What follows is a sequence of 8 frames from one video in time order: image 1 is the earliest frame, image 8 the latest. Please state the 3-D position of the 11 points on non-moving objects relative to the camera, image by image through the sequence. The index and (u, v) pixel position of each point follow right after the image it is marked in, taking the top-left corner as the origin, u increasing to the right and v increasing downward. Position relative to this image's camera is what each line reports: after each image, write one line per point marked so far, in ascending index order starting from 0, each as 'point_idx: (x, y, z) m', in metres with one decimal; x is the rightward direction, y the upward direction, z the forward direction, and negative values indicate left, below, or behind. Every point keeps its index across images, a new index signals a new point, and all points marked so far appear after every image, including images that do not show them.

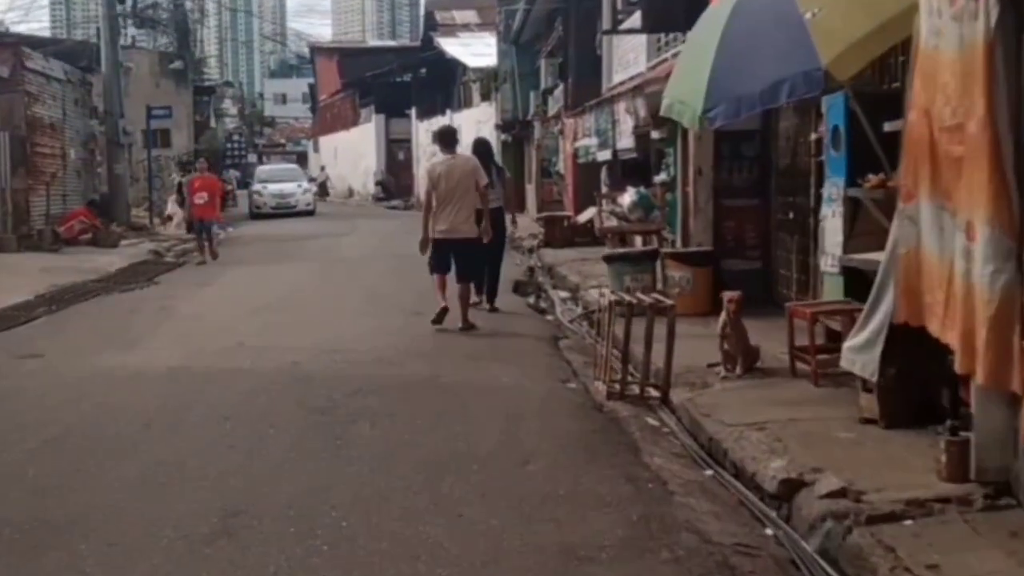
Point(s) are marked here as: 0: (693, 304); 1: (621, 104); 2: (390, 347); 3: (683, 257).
0: (+1.8, -0.2, +12.0) m
1: (+1.5, +2.5, +16.2) m
2: (-1.1, -0.6, +10.6) m
3: (+1.7, +0.3, +12.0) m
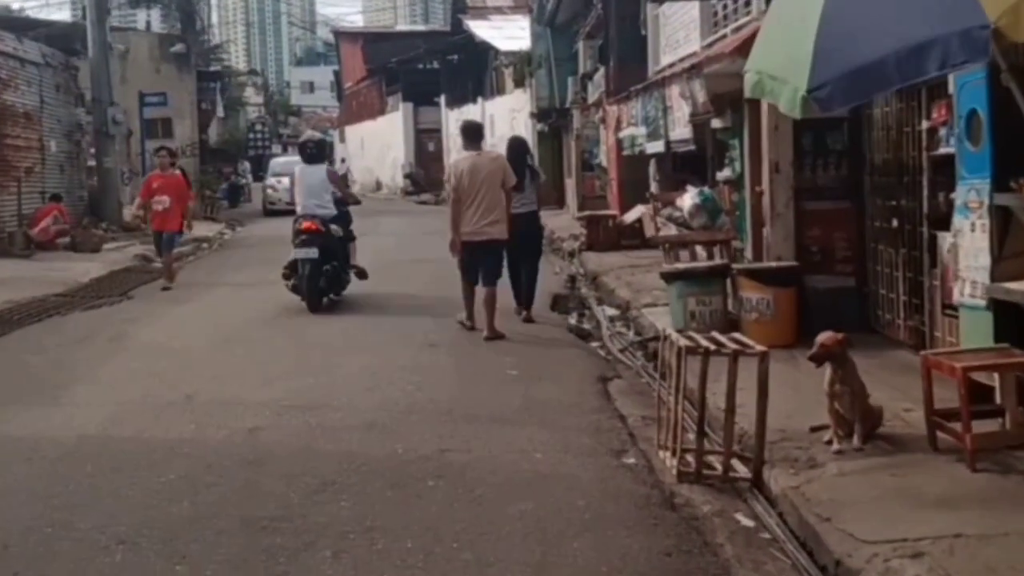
0: (+2.1, -0.4, +9.6) m
1: (+1.9, +2.3, +13.7) m
2: (-0.8, -0.8, +8.2) m
3: (+2.0, +0.1, +9.5) m
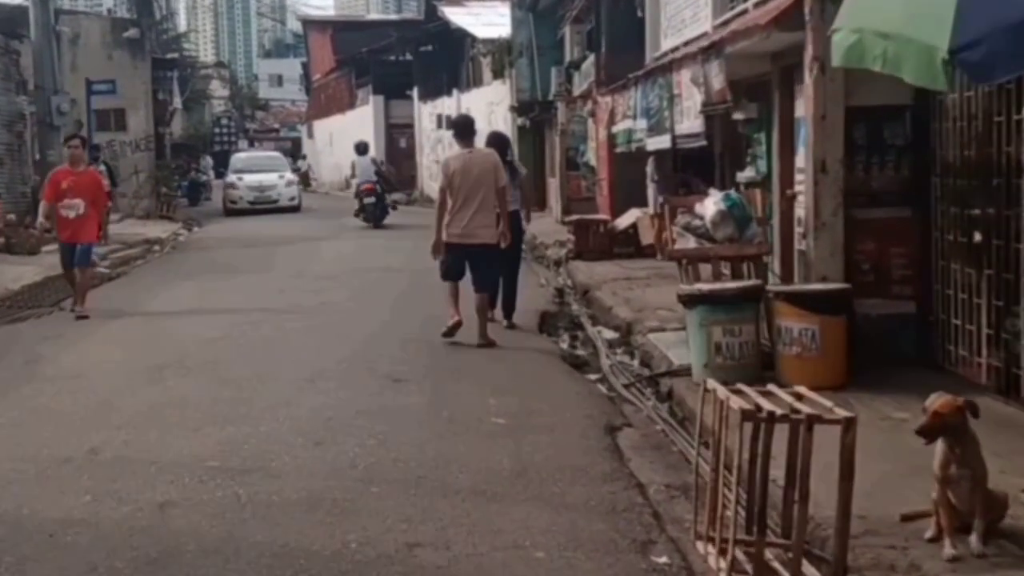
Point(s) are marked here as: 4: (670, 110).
0: (+2.0, -0.6, +7.8) m
1: (+1.7, +2.1, +11.9) m
2: (-0.9, -1.0, +6.4) m
3: (+1.9, -0.1, +7.8) m
4: (+1.9, +2.0, +13.4) m
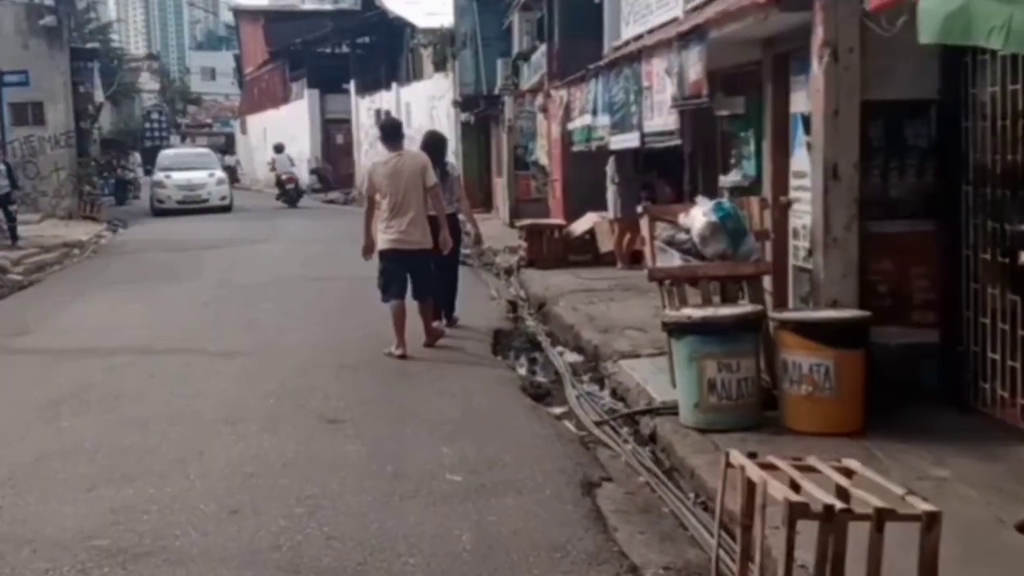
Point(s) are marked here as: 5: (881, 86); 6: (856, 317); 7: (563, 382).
0: (+1.8, -0.7, +6.7) m
1: (+1.3, +2.0, +10.8) m
2: (-1.1, -1.1, +5.1) m
3: (+1.7, -0.2, +6.6) m
4: (+1.3, +1.9, +12.2) m
5: (+2.3, +1.3, +7.4) m
6: (+1.9, -0.2, +6.6) m
7: (+0.4, -0.7, +9.4) m
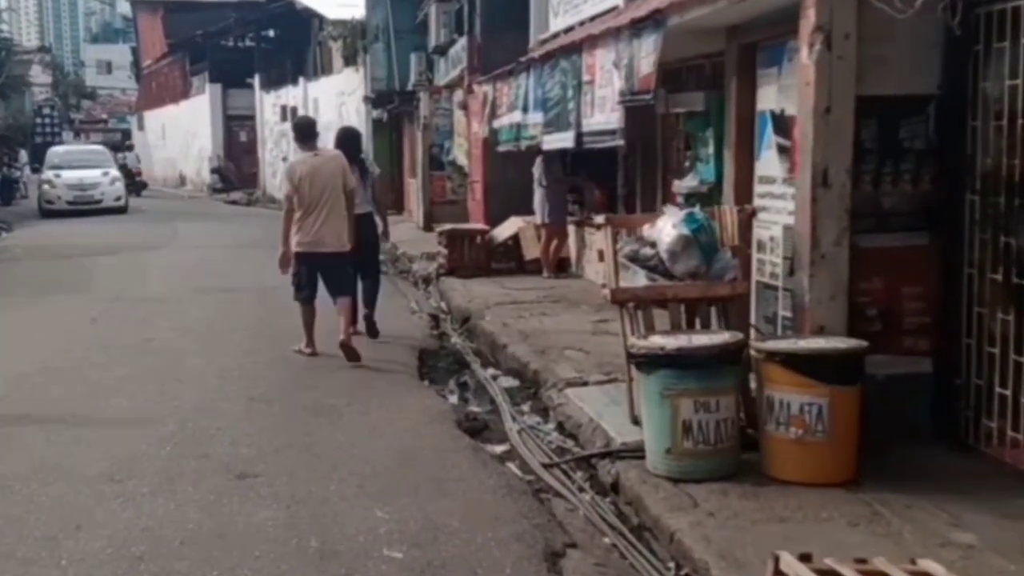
0: (+1.5, -0.8, +5.8) m
1: (+0.7, +1.9, +9.8) m
2: (-1.2, -1.3, +4.0) m
3: (+1.4, -0.4, +5.7) m
4: (+0.6, +1.8, +11.3) m
5: (+2.0, +1.1, +6.6) m
6: (+1.6, -0.3, +5.7) m
7: (-0.1, -0.9, +8.4) m
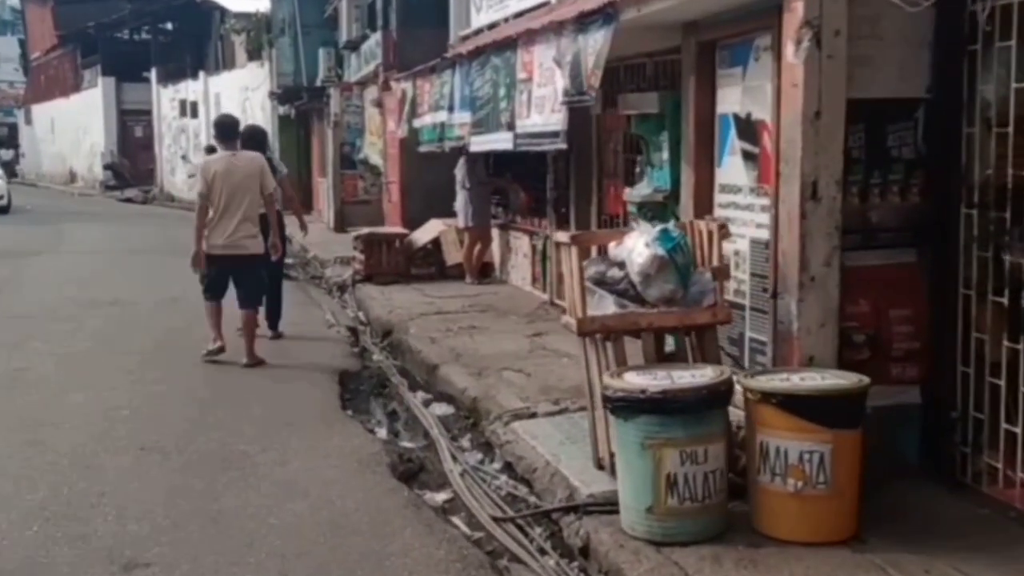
0: (+1.3, -1.0, +5.0) m
1: (+0.1, +1.8, +9.0) m
2: (-1.2, -1.4, +3.1) m
3: (+1.2, -0.5, +5.0) m
4: (0.0, +1.6, +10.5) m
5: (+1.7, +1.0, +5.8) m
6: (+1.4, -0.4, +5.0) m
7: (-0.5, -1.0, +7.5) m
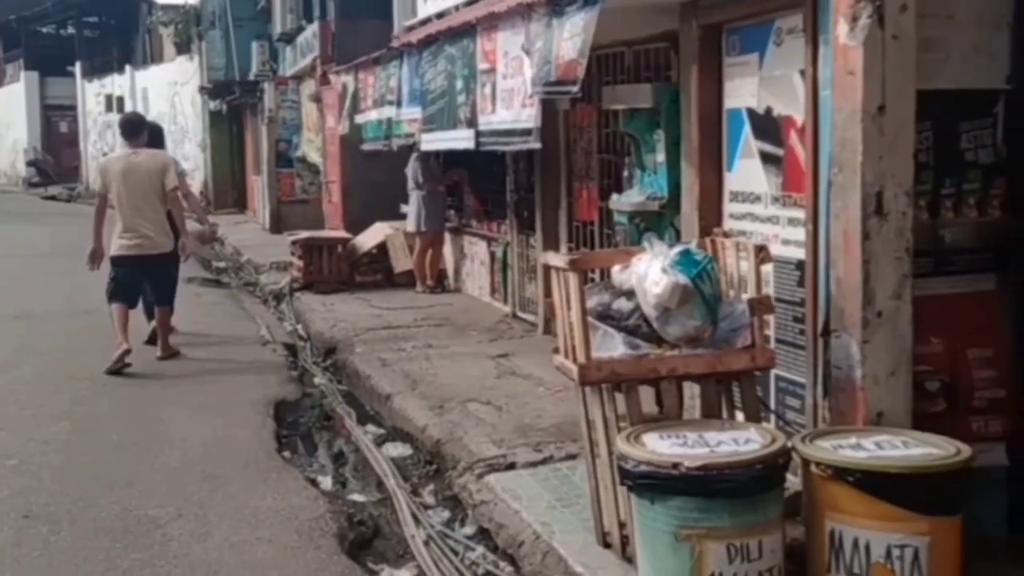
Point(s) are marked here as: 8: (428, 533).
0: (+1.3, -1.1, +3.9) m
1: (-0.1, +1.6, +7.8) m
2: (-1.1, -1.6, +1.8) m
3: (+1.2, -0.6, +3.8) m
4: (-0.3, +1.5, +9.2) m
5: (+1.7, +0.9, +4.7) m
6: (+1.4, -0.6, +3.9) m
7: (-0.6, -1.1, +6.3) m
8: (-0.4, -1.2, +5.7) m
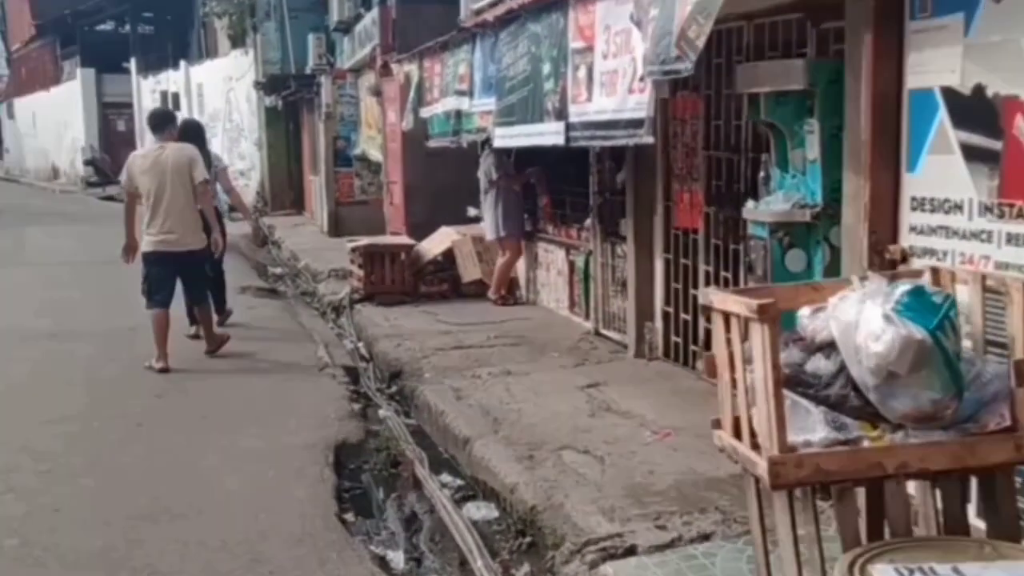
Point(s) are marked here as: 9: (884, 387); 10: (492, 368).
0: (+1.7, -1.3, +2.5) m
1: (+0.5, +1.5, +6.4) m
2: (-0.8, -1.8, +0.5) m
3: (+1.6, -0.8, +2.4) m
4: (+0.3, +1.4, +7.9) m
5: (+2.1, +0.7, +3.2) m
6: (+1.8, -0.7, +2.4) m
7: (-0.1, -1.3, +4.9) m
8: (+0.1, -1.3, +4.4) m
9: (+1.0, -0.3, +3.2) m
10: (-0.2, -0.6, +9.2) m
